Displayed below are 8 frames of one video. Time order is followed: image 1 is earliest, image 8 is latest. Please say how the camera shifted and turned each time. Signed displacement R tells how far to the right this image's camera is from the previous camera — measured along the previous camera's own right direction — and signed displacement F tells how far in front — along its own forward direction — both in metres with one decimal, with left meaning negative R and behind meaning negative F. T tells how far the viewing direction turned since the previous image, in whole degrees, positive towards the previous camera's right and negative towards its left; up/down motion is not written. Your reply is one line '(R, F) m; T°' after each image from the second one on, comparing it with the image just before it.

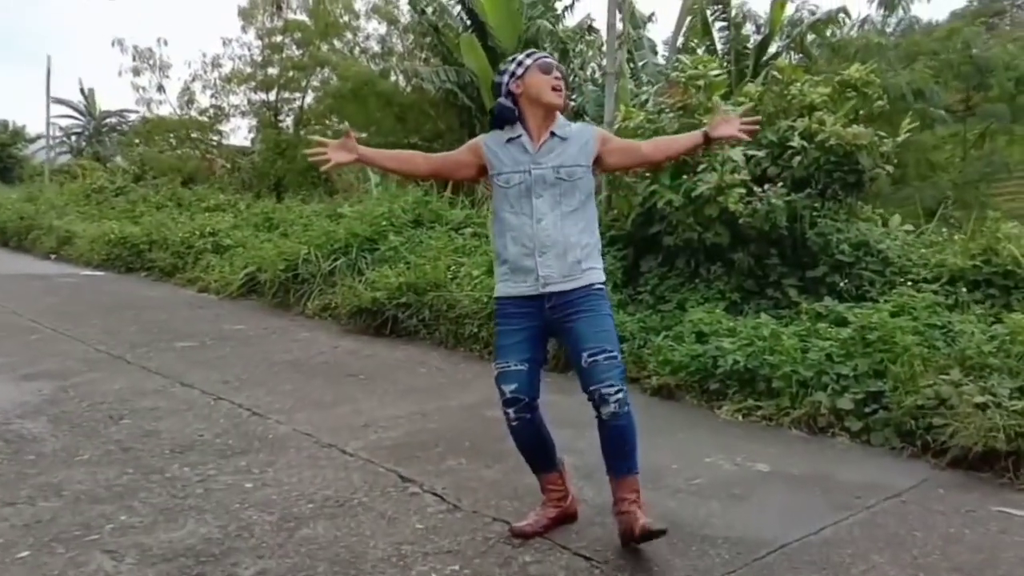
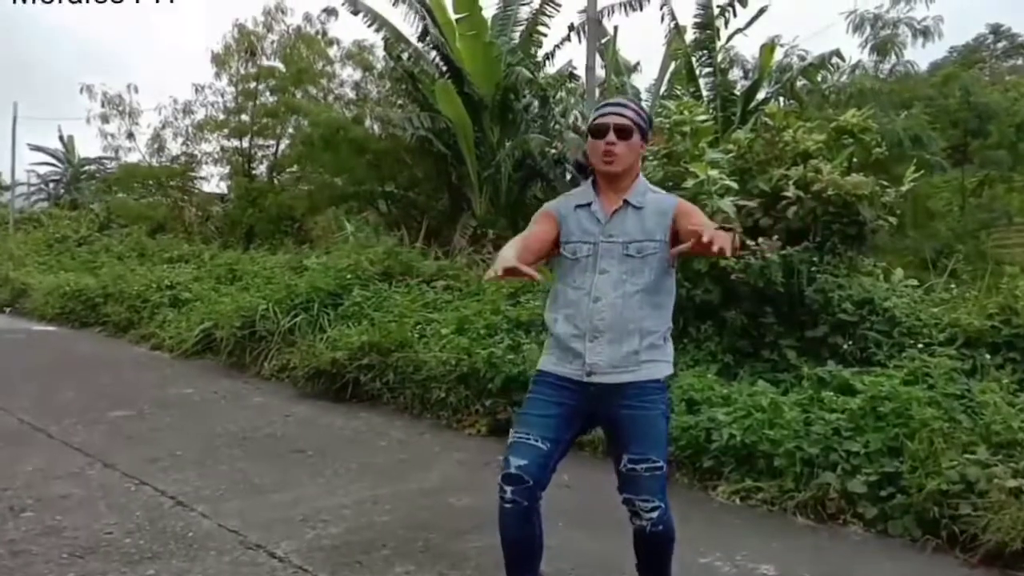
(+0.1, +0.6) m; +1°
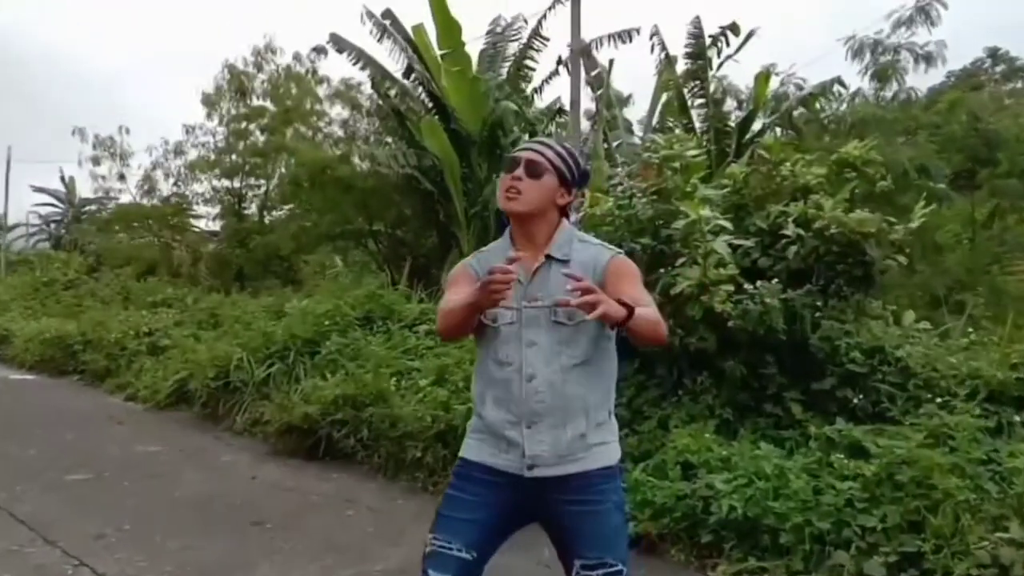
(+0.2, +0.5) m; 0°
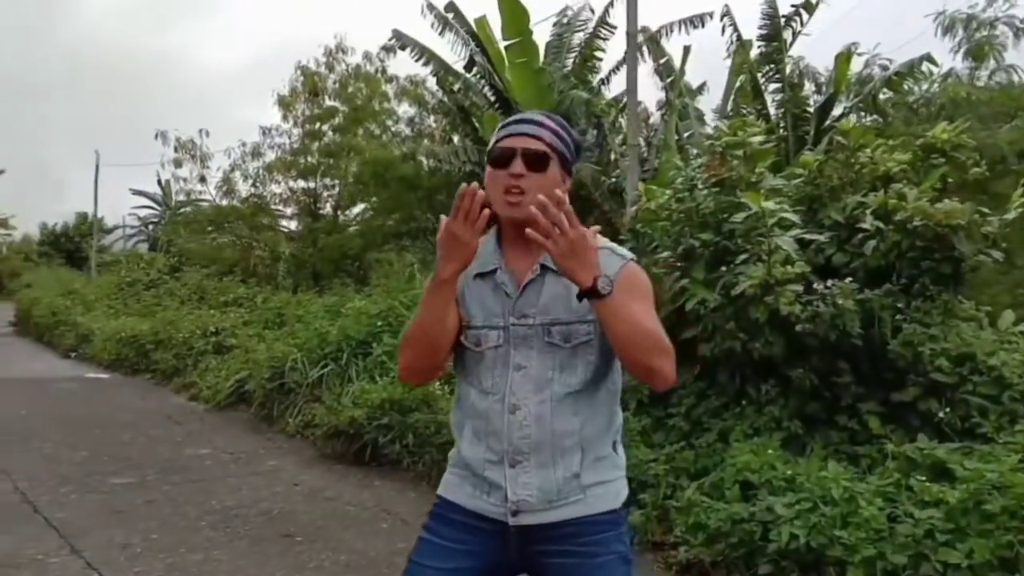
(+0.2, +0.4) m; -5°
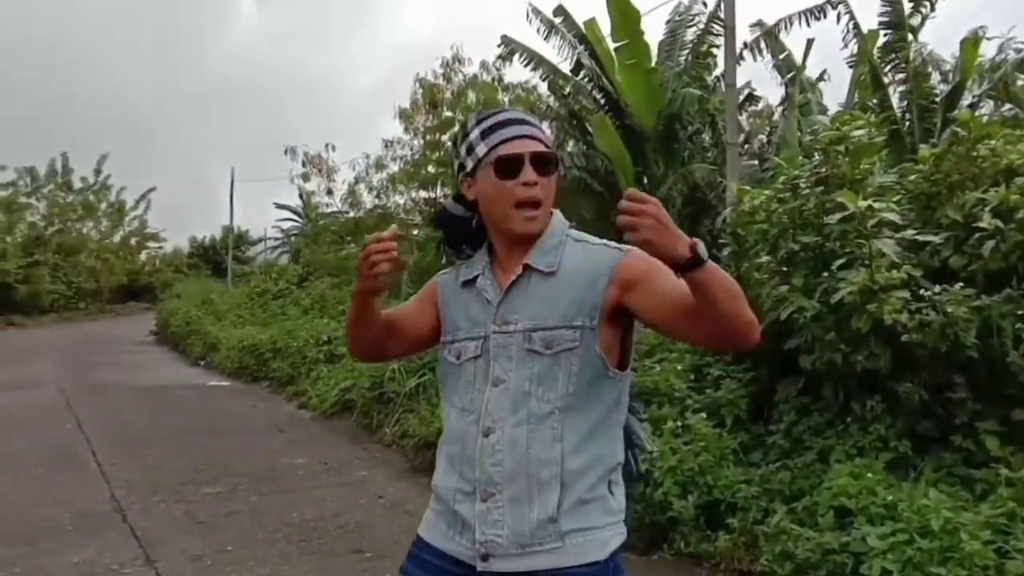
(+0.3, +0.2) m; -8°
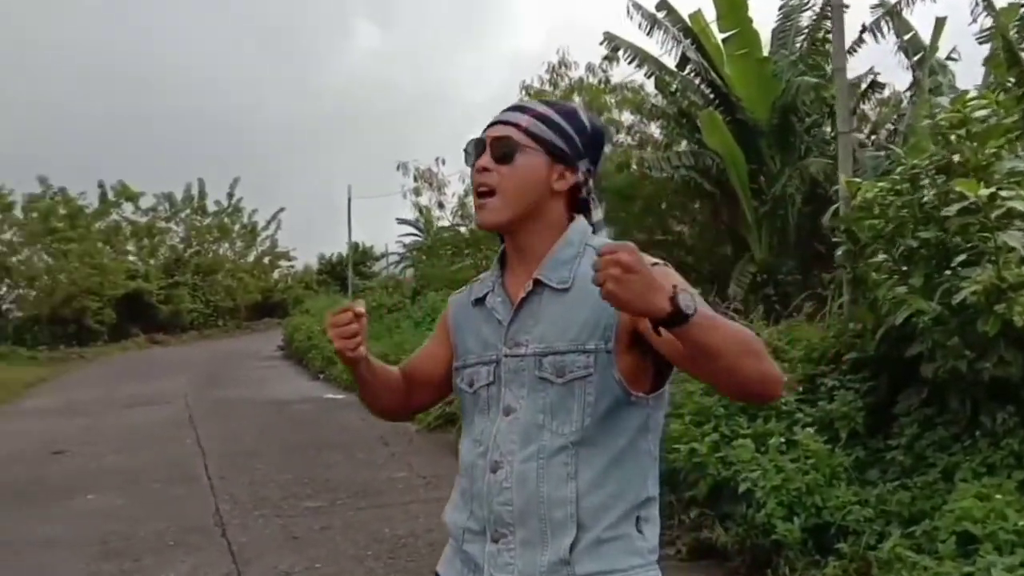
(+0.2, +0.2) m; -8°
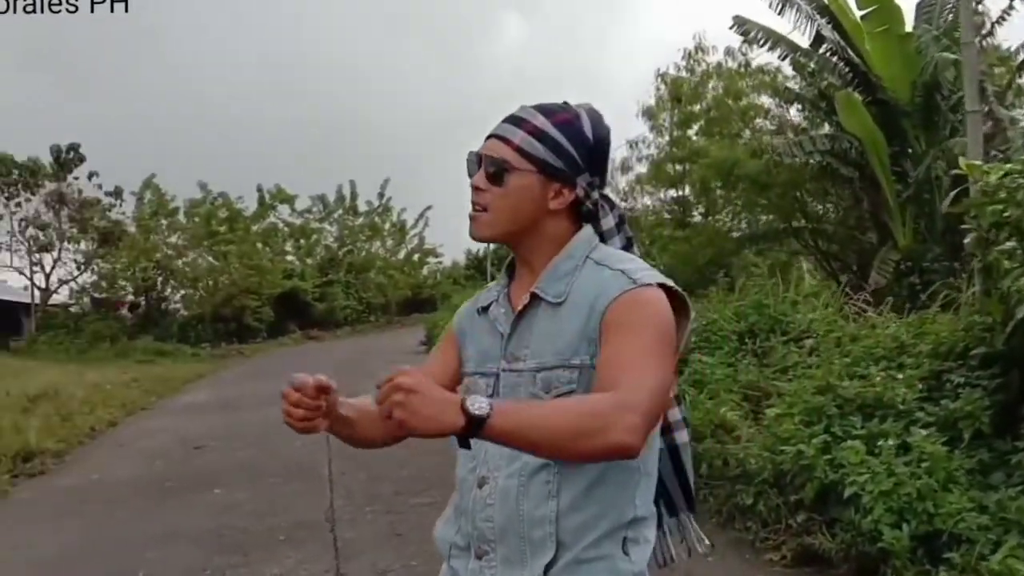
(+0.3, 0.0) m; -9°
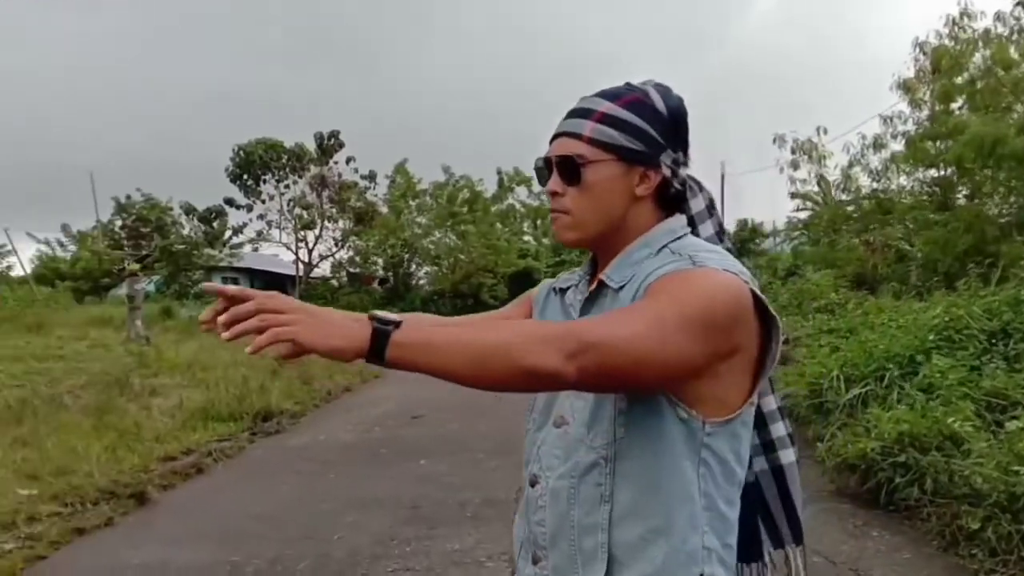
(+0.3, +0.2) m; -15°
